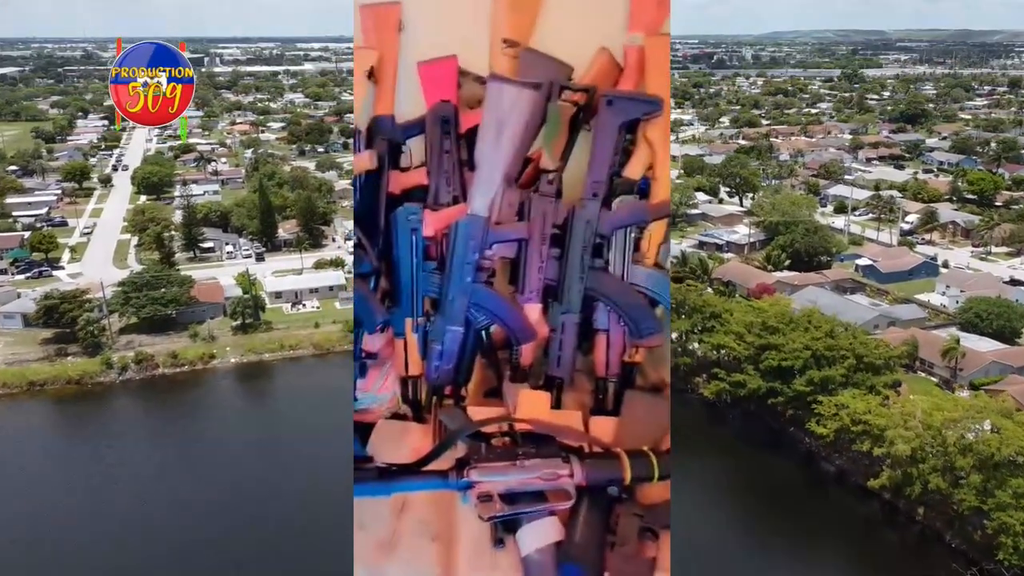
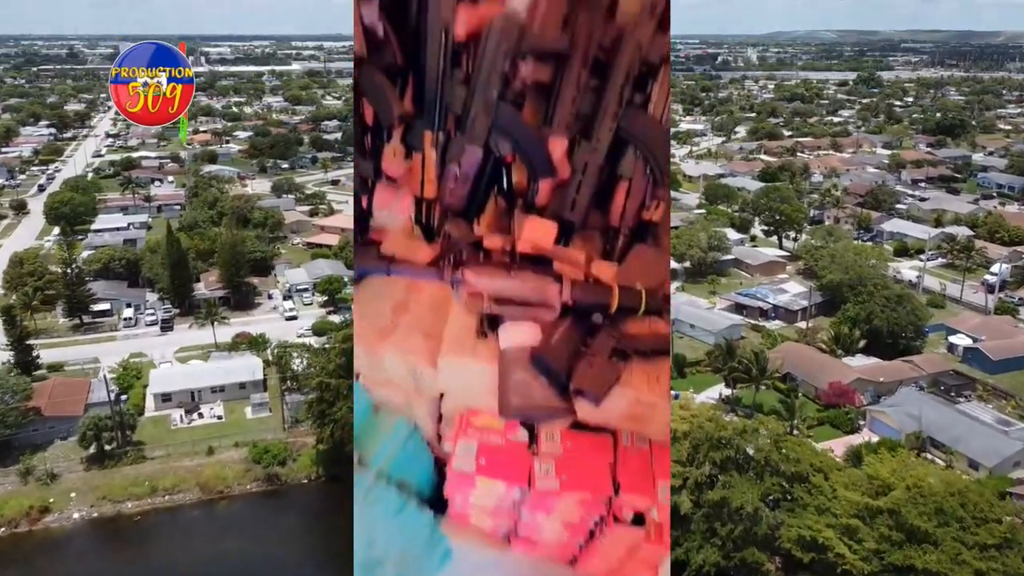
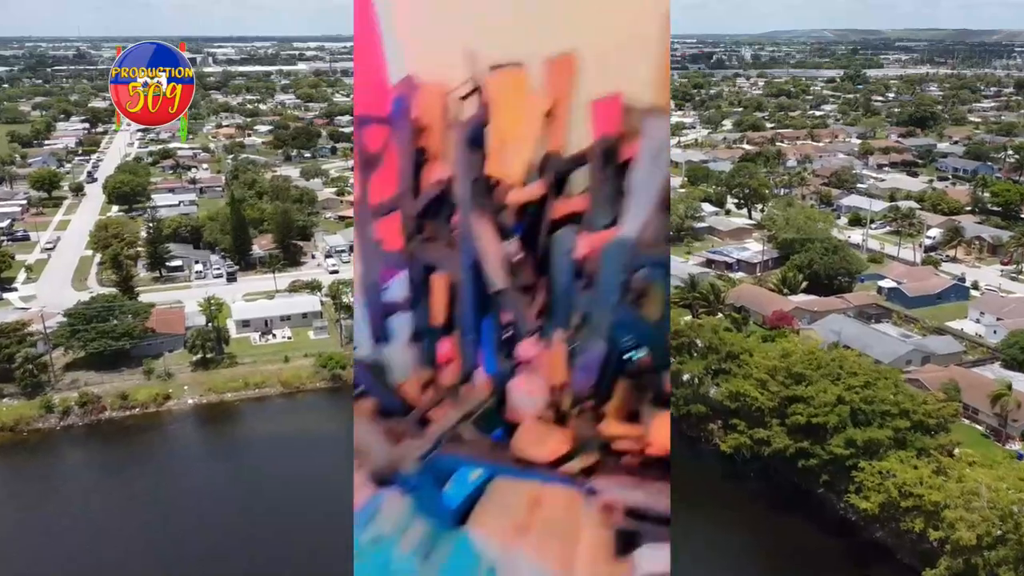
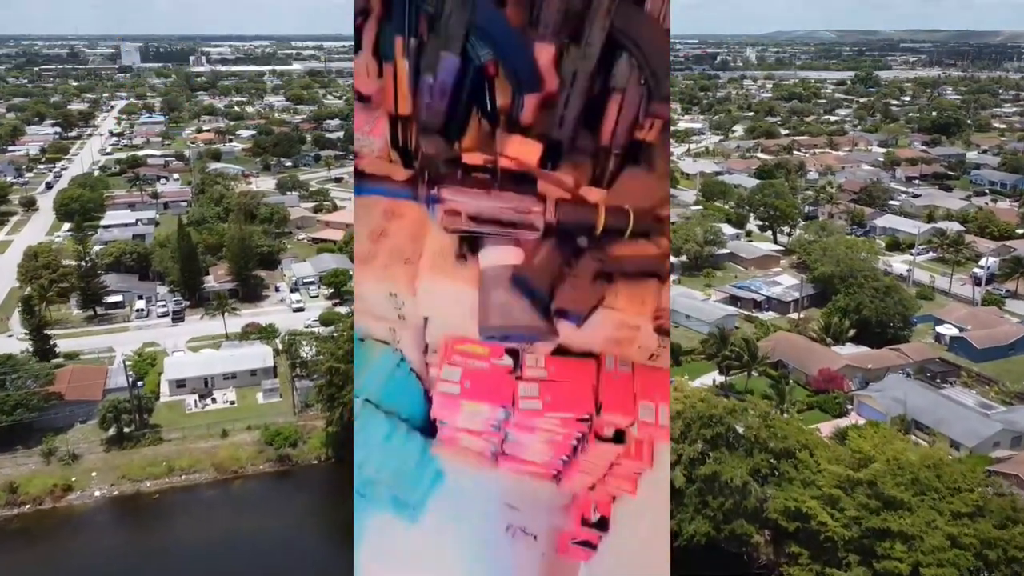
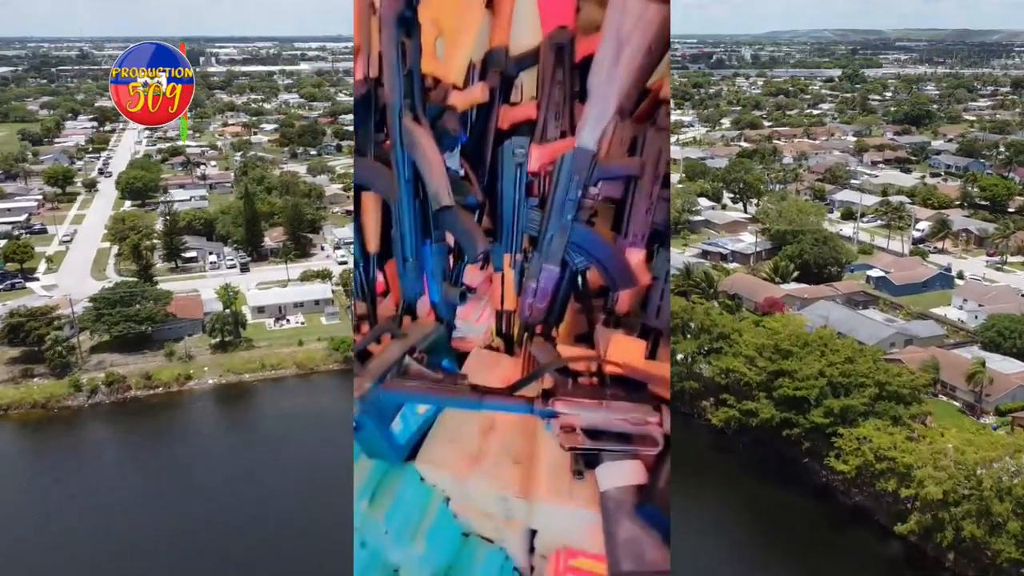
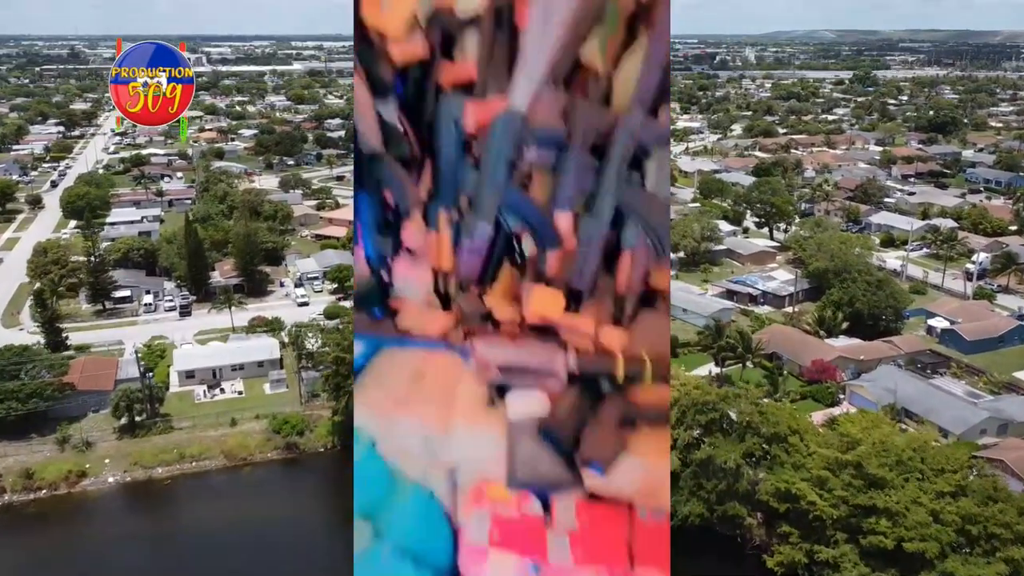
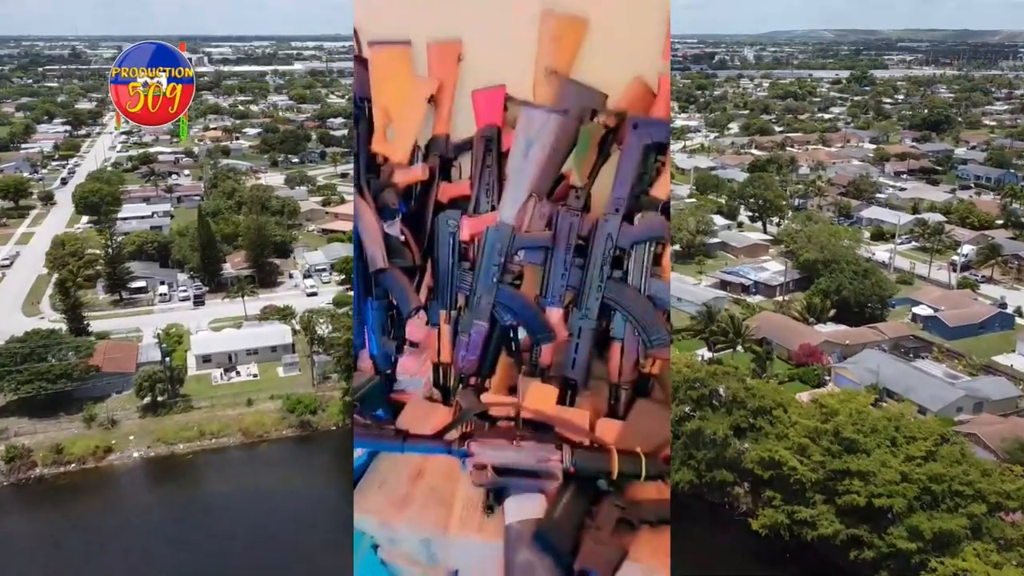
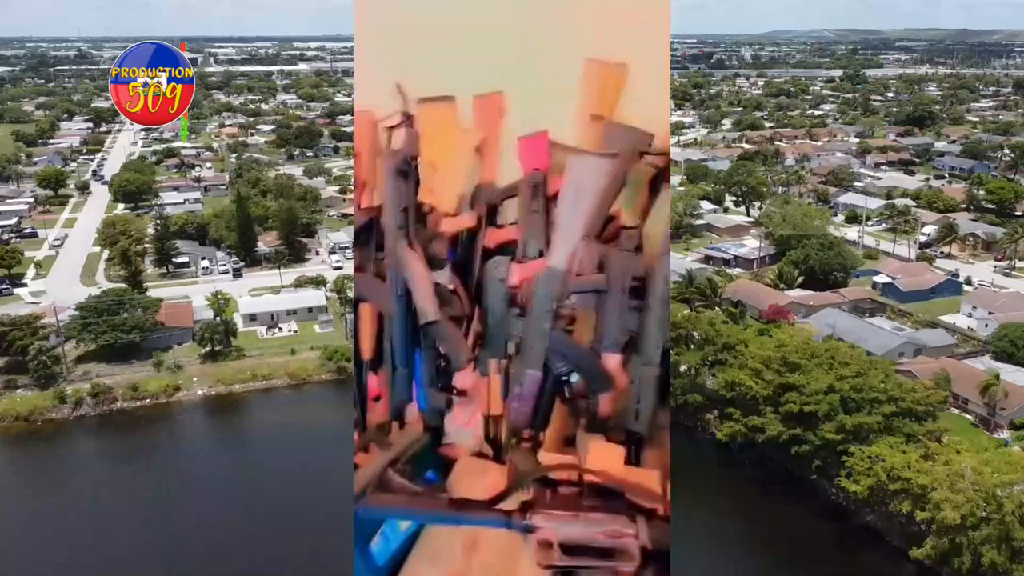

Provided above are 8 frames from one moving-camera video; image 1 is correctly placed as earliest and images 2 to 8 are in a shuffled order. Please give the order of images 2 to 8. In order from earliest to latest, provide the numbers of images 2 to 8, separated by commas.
5, 8, 3, 7, 6, 4, 2
